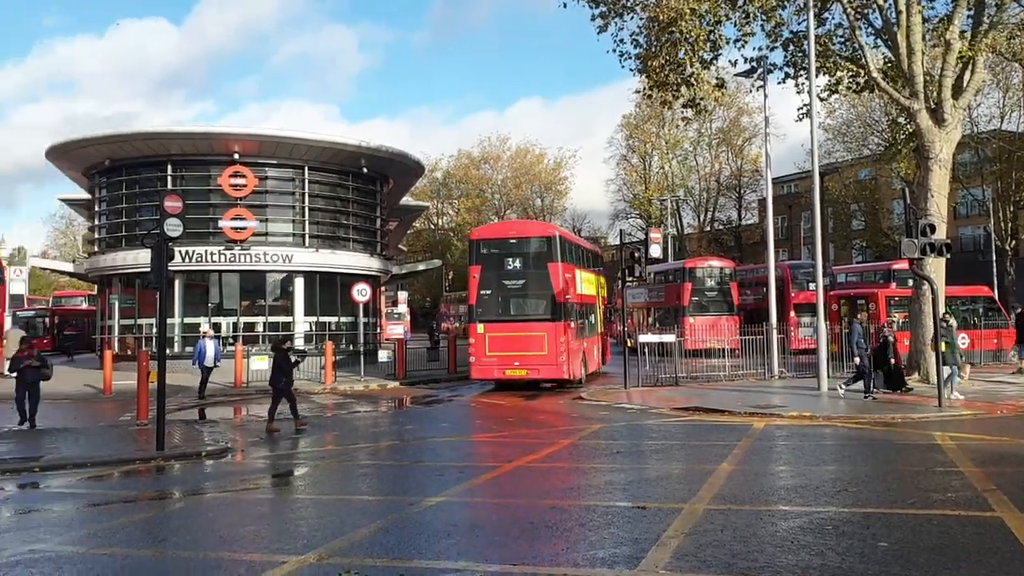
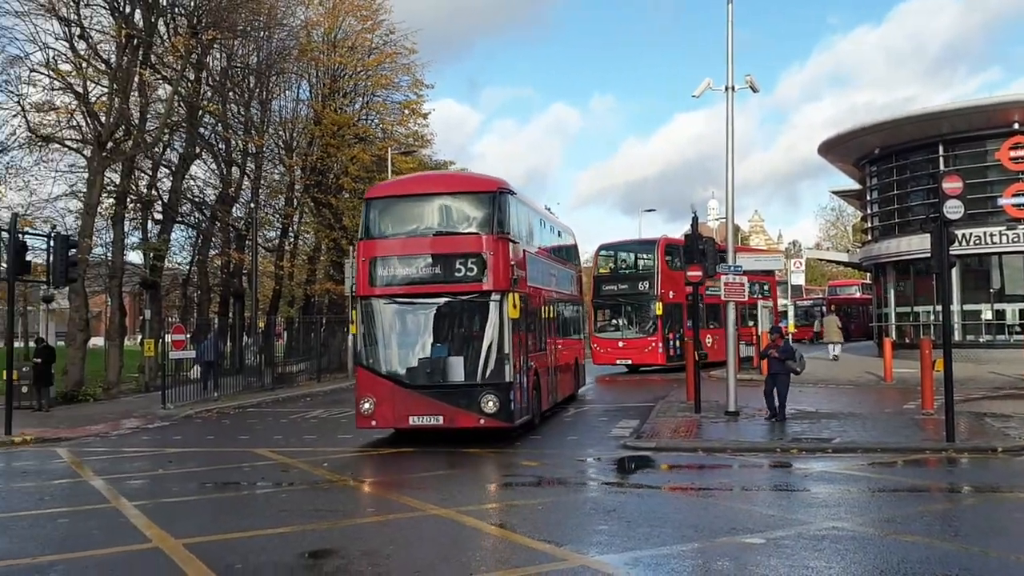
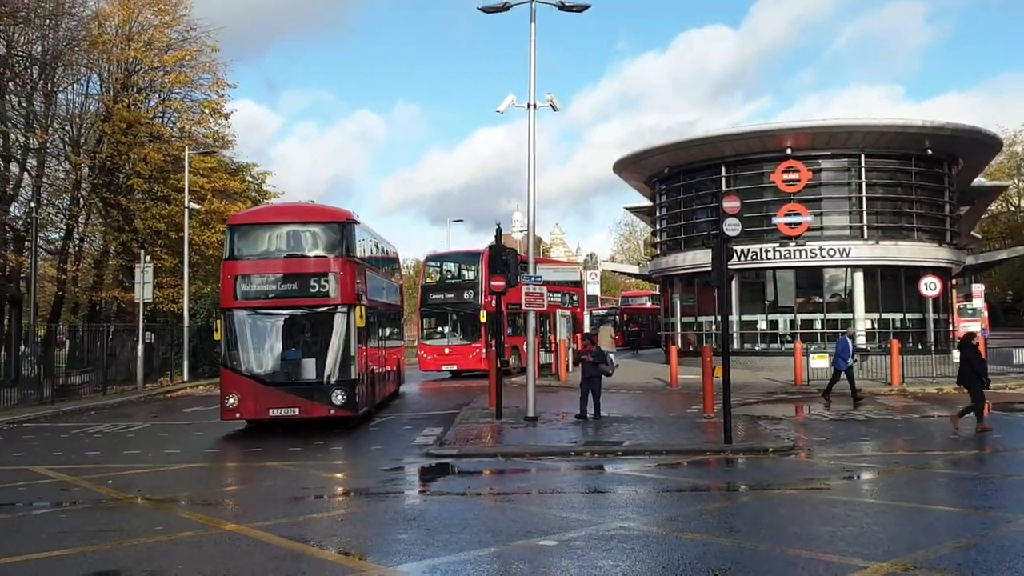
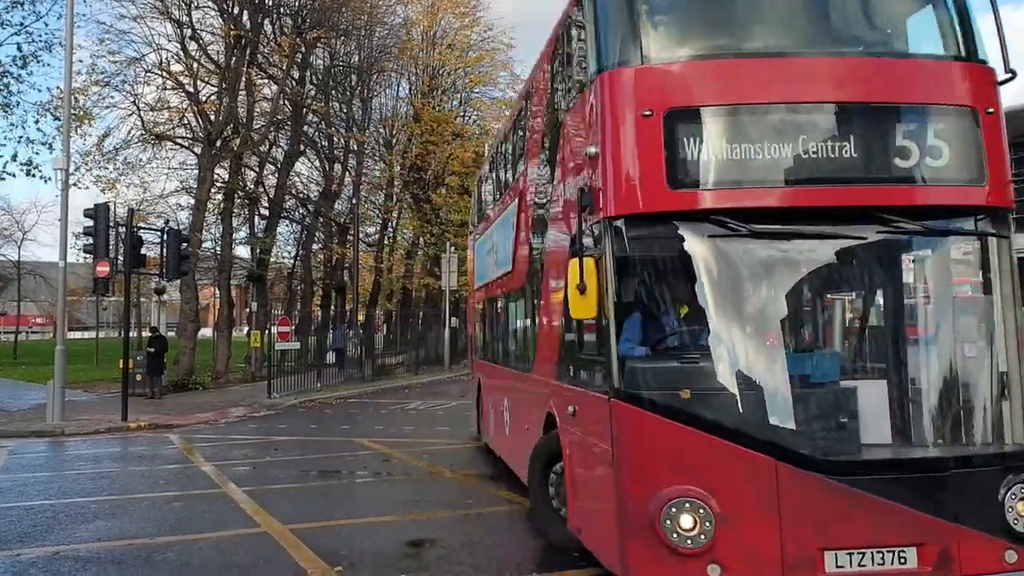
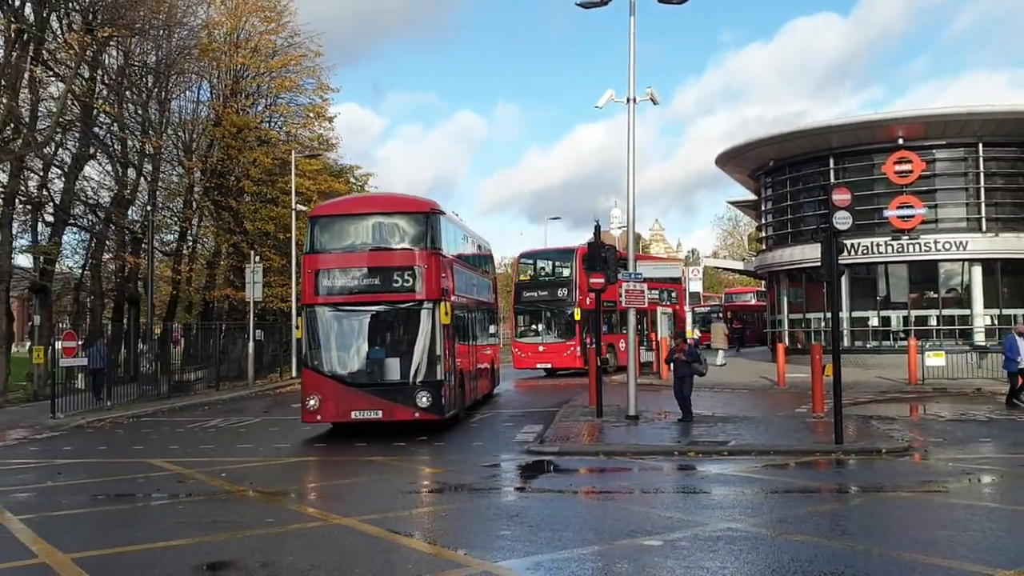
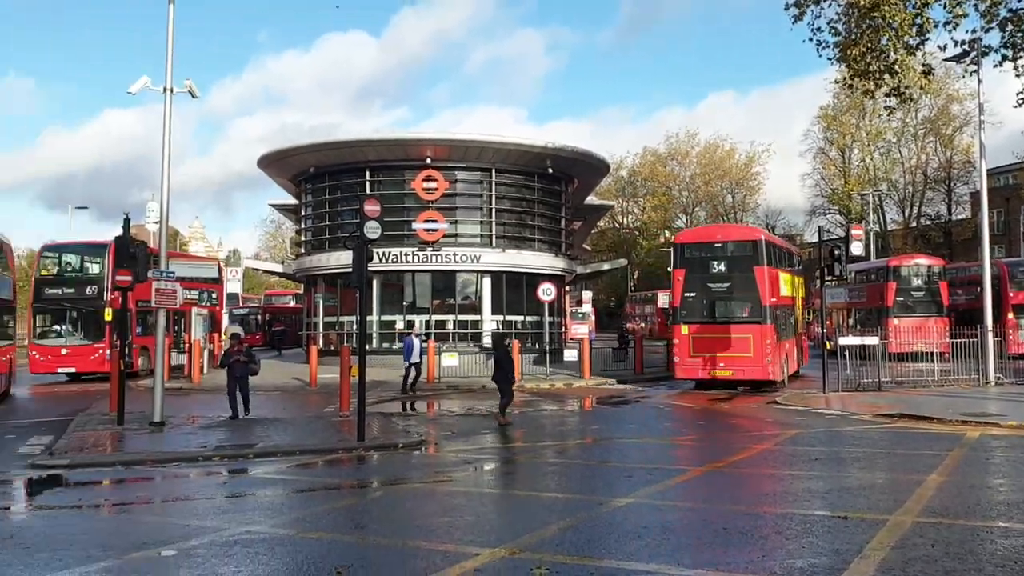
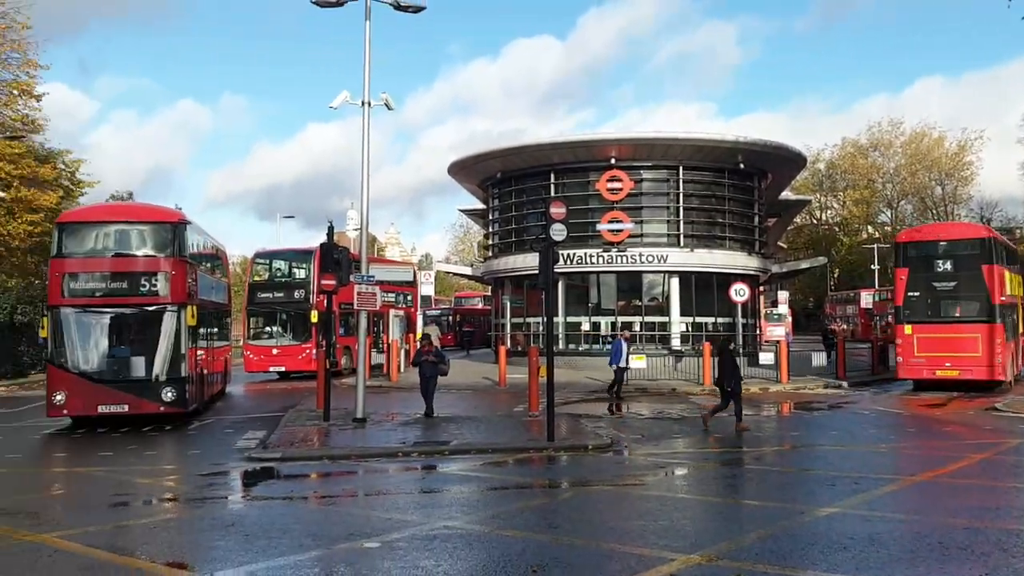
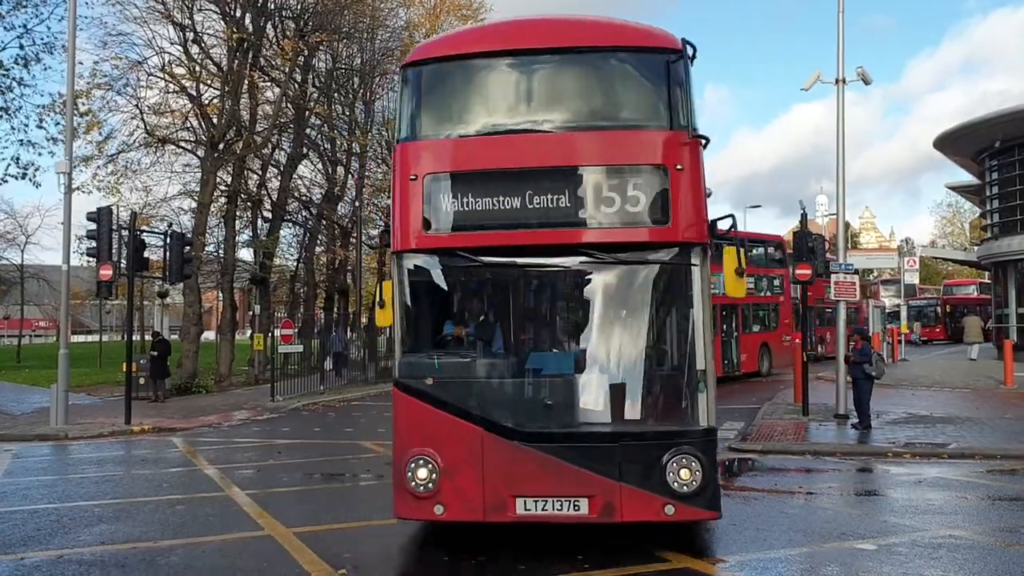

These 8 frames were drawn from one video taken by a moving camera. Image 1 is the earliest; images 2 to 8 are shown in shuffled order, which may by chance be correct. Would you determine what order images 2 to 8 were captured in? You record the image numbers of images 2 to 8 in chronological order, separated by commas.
6, 7, 3, 5, 2, 8, 4
